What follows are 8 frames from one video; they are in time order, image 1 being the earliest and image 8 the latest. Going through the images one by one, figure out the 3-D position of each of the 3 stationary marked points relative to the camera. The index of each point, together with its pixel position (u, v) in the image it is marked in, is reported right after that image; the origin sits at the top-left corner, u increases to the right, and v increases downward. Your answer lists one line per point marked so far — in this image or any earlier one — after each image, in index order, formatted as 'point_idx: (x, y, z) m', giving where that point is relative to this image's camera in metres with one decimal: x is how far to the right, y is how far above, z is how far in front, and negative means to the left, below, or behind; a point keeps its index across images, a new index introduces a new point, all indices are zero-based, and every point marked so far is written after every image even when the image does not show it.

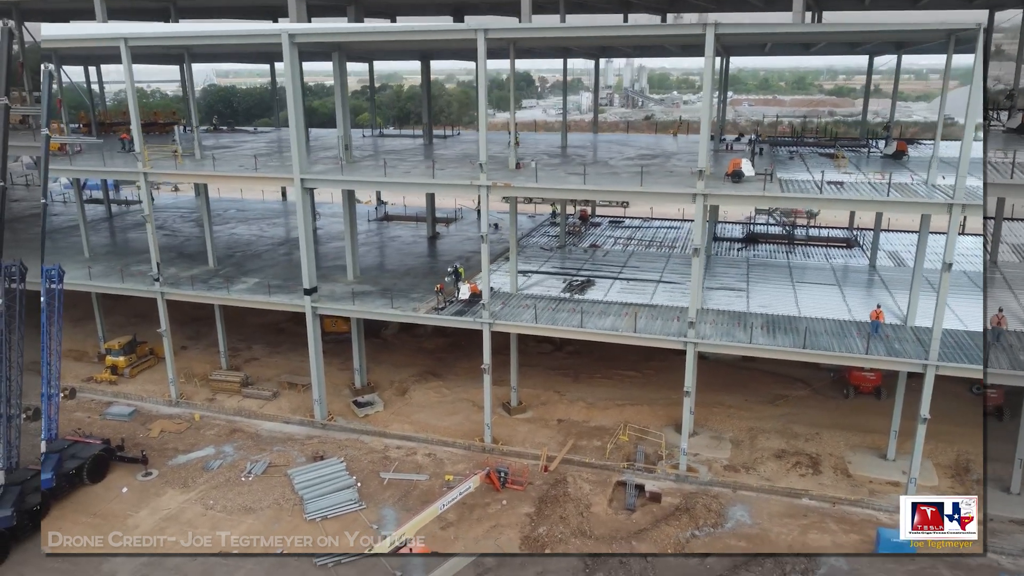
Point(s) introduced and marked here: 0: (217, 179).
0: (-5.7, +2.2, +14.0) m
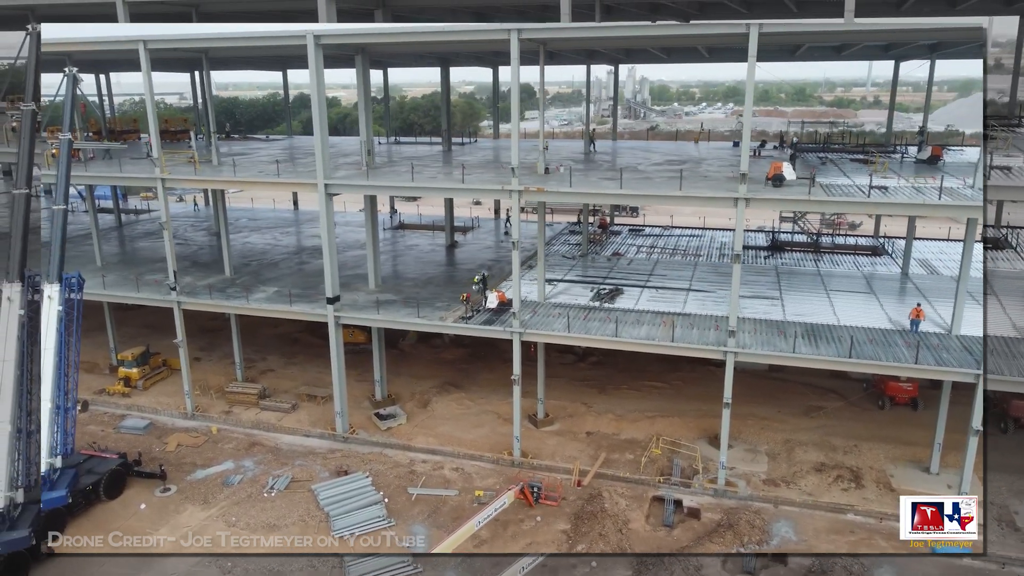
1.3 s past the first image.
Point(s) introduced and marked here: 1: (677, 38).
0: (-5.2, +2.0, +13.6) m
1: (+2.9, +4.3, +12.2) m
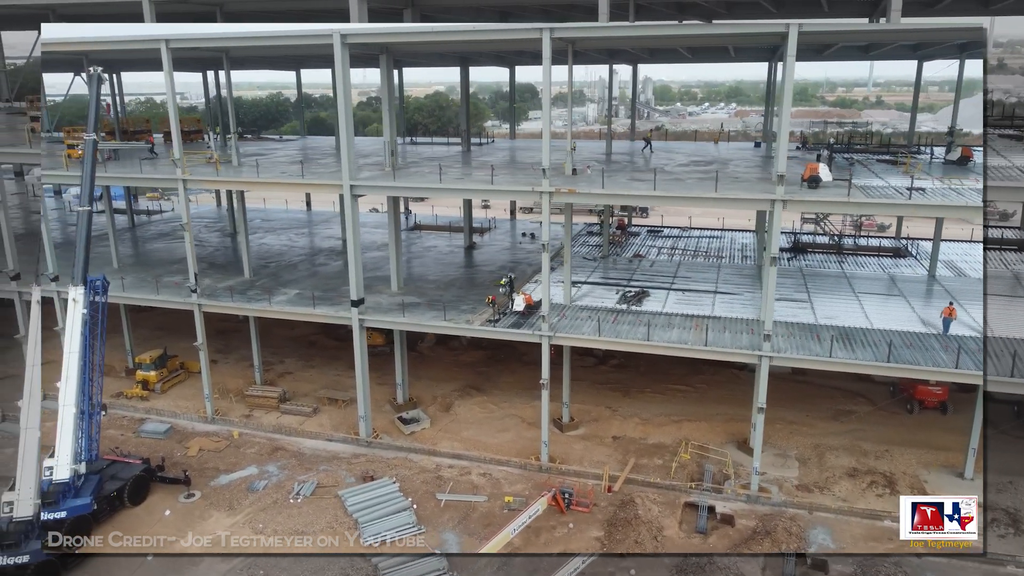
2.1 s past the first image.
0: (-4.7, +2.0, +13.4) m
1: (+3.4, +4.3, +12.0) m
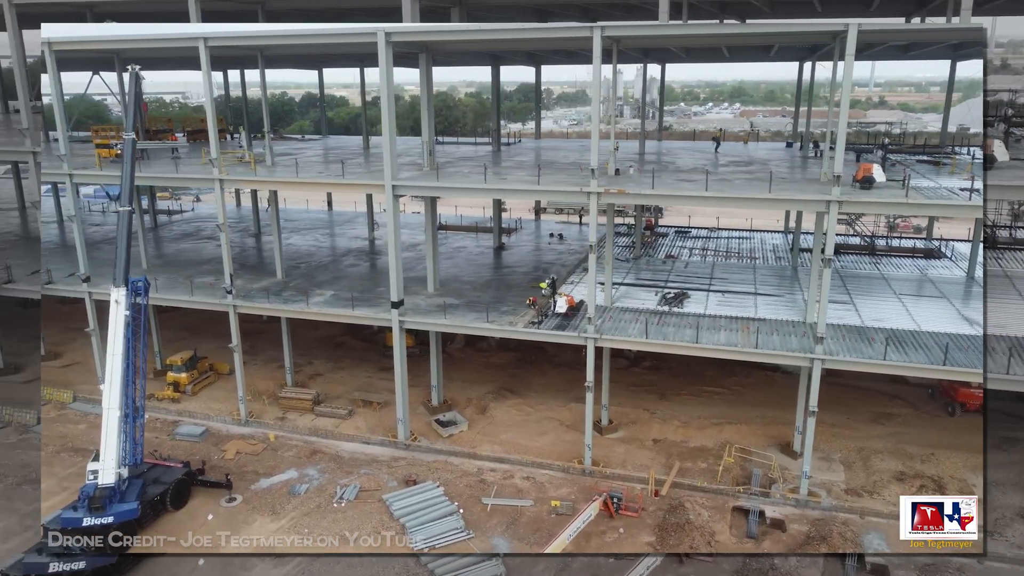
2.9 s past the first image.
0: (-4.0, +1.9, +13.3) m
1: (+4.1, +4.2, +11.9) m
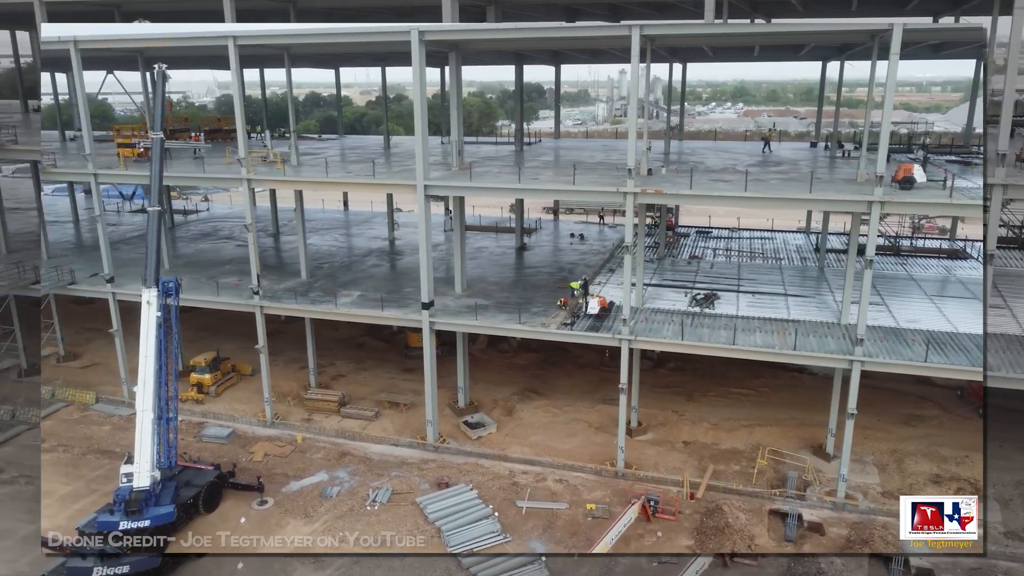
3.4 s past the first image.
0: (-3.4, +1.9, +13.2) m
1: (+4.7, +4.2, +11.8) m
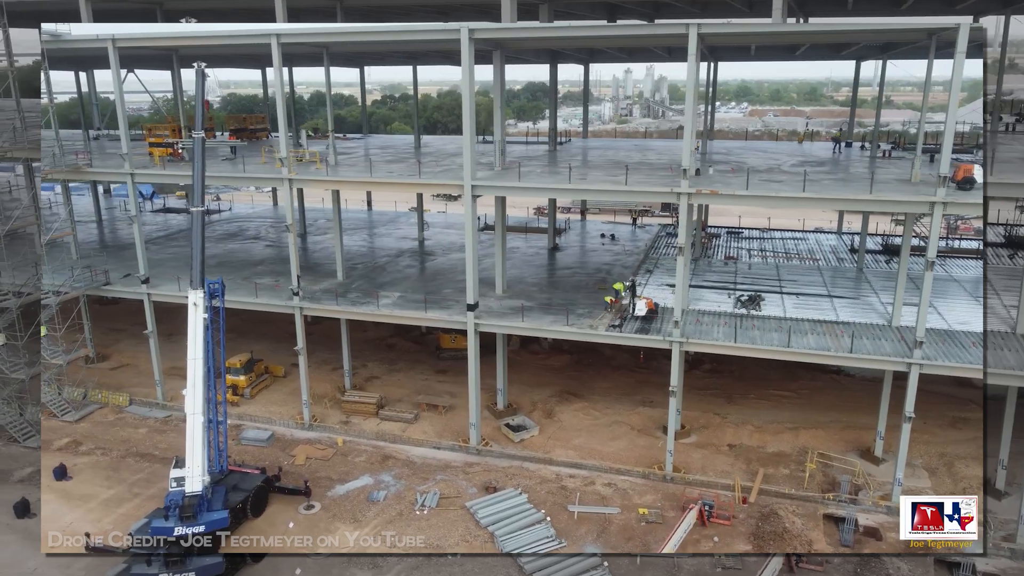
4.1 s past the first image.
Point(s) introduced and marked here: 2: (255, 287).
0: (-2.6, +1.9, +13.0) m
1: (+5.5, +4.2, +11.7) m
2: (-5.2, 0.0, +14.3) m
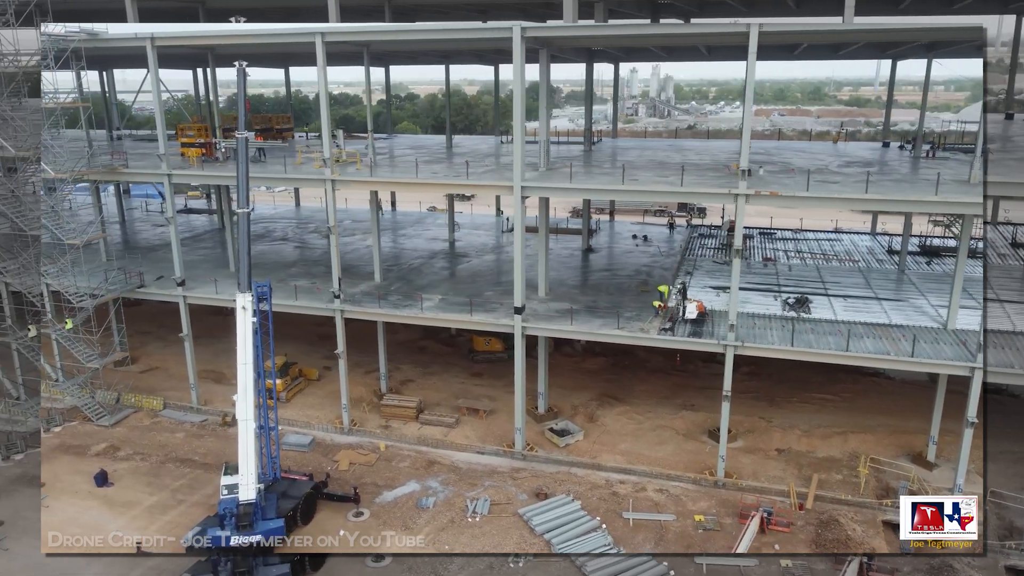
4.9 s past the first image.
0: (-1.8, +1.8, +12.8) m
1: (+6.3, +4.2, +11.5) m
2: (-4.4, 0.0, +14.1) m
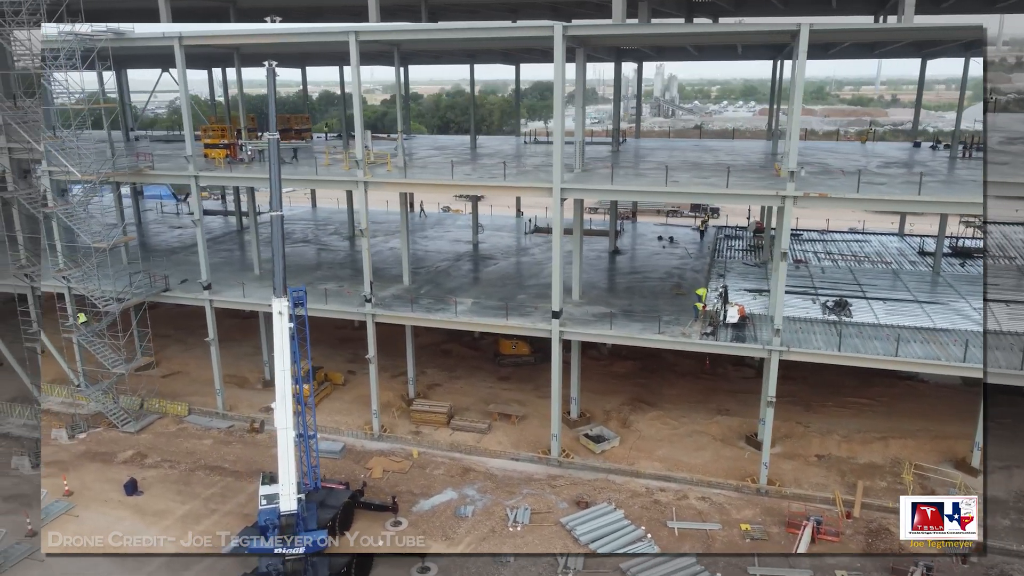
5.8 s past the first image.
0: (-1.2, +1.8, +12.6) m
1: (+6.9, +4.1, +11.2) m
2: (-3.8, -0.1, +13.8) m
